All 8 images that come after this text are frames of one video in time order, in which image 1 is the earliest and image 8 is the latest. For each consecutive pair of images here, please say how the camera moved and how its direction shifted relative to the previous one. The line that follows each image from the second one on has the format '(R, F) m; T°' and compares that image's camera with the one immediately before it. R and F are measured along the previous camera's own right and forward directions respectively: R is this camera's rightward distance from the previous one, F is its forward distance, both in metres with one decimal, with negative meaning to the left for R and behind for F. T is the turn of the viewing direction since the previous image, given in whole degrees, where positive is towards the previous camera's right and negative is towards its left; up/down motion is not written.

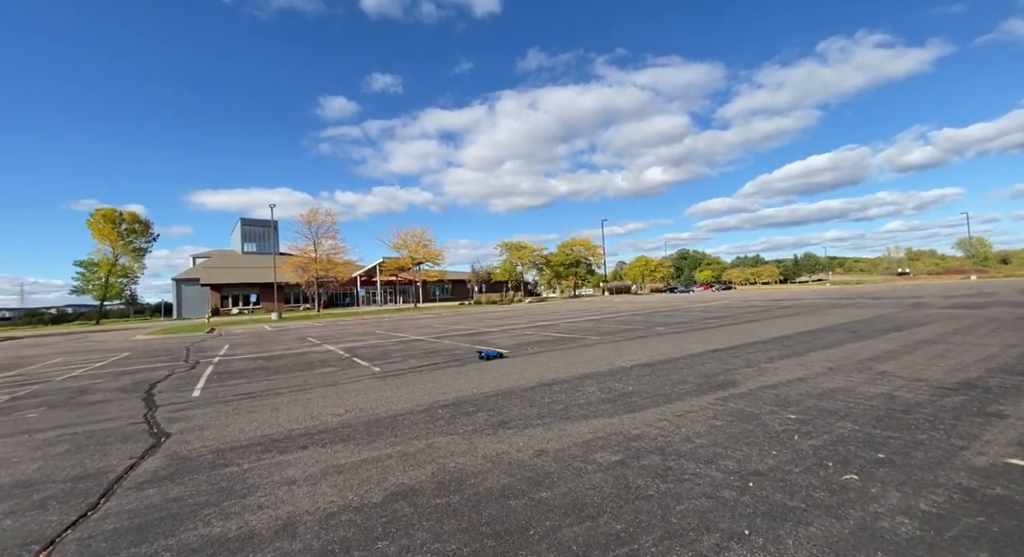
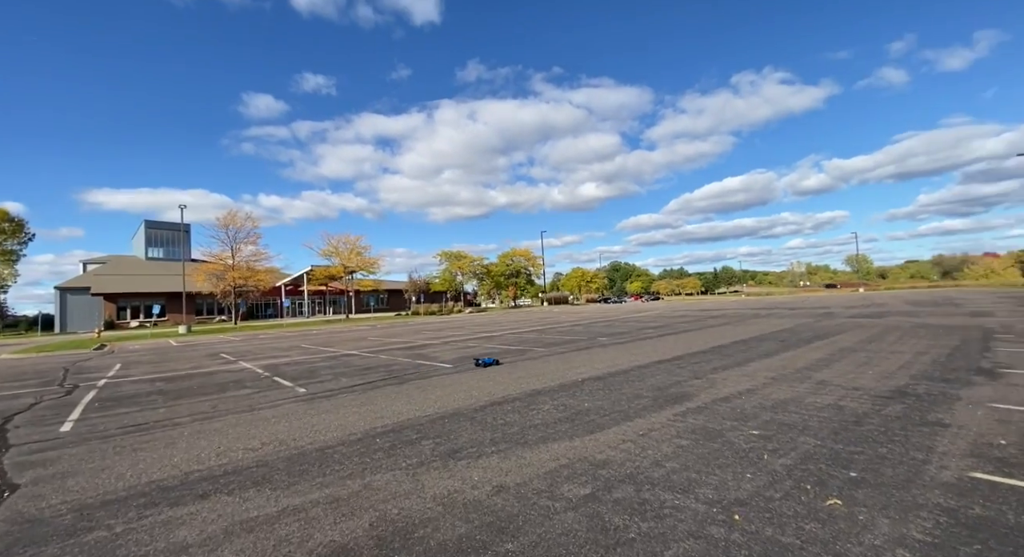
(-0.2, +0.5) m; +8°
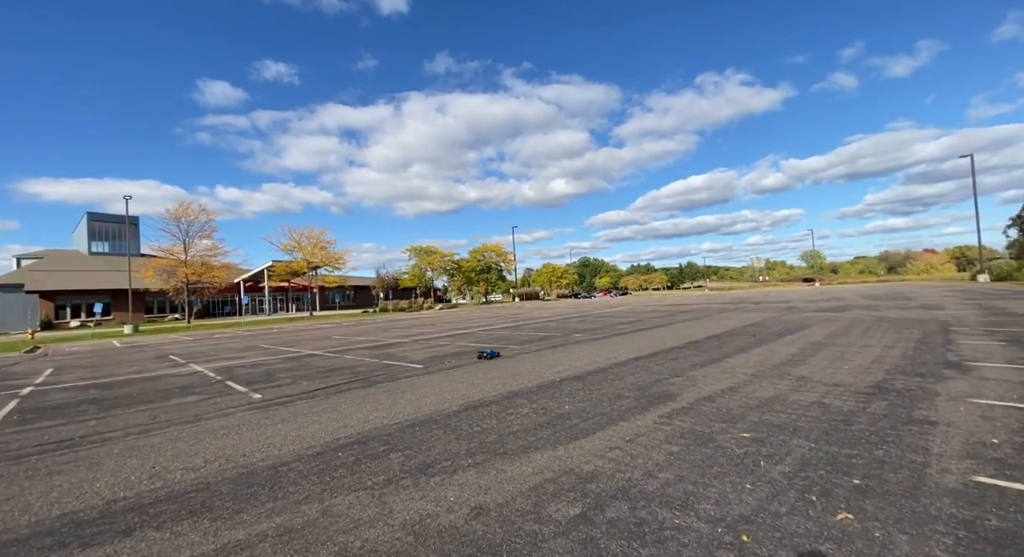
(-0.1, +0.4) m; +4°
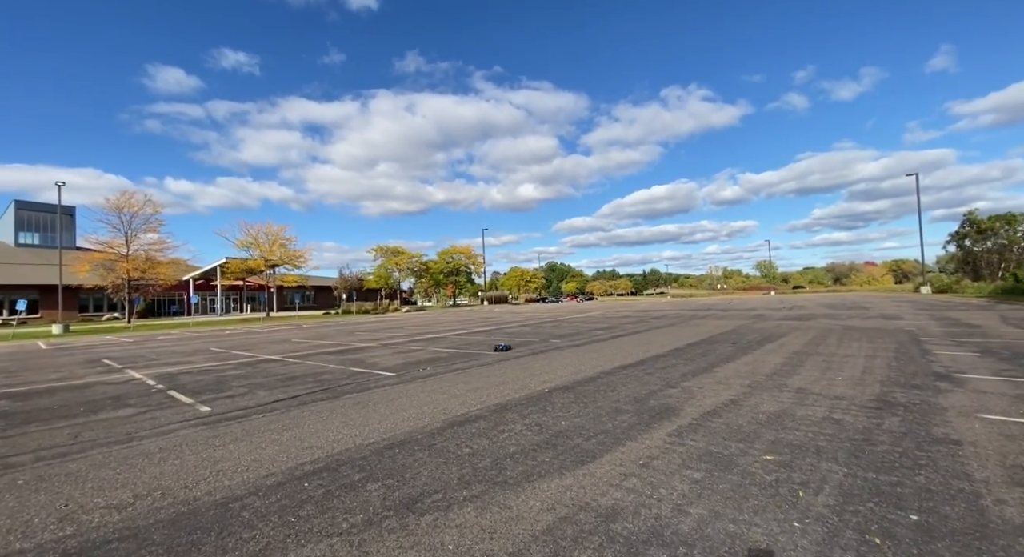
(-0.3, +0.6) m; +4°
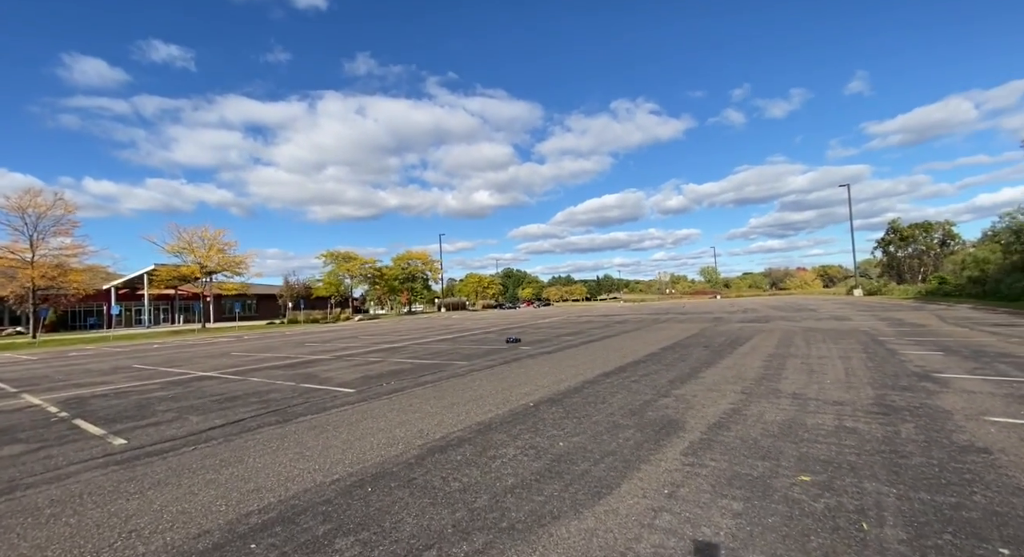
(-0.4, +0.7) m; +6°
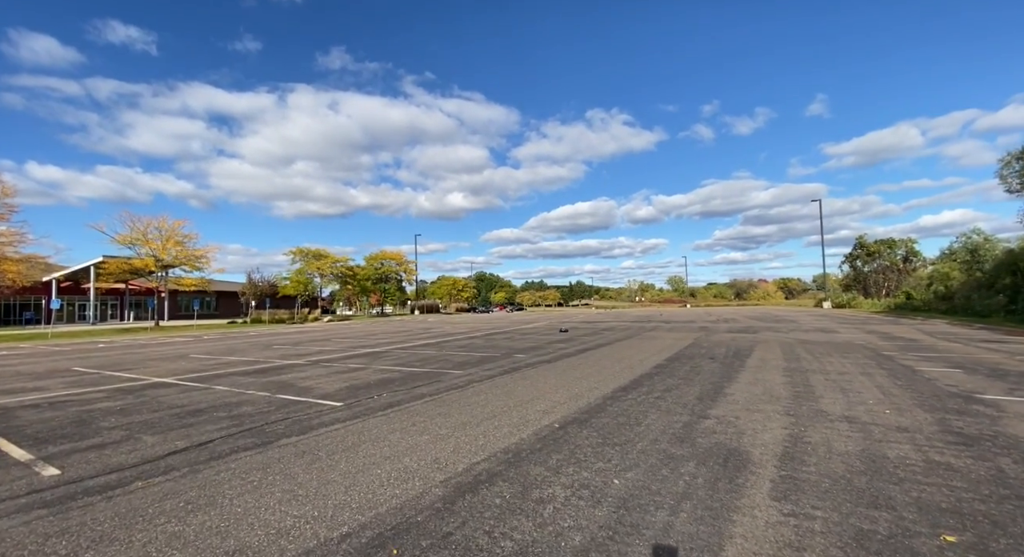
(-0.7, +0.9) m; +4°
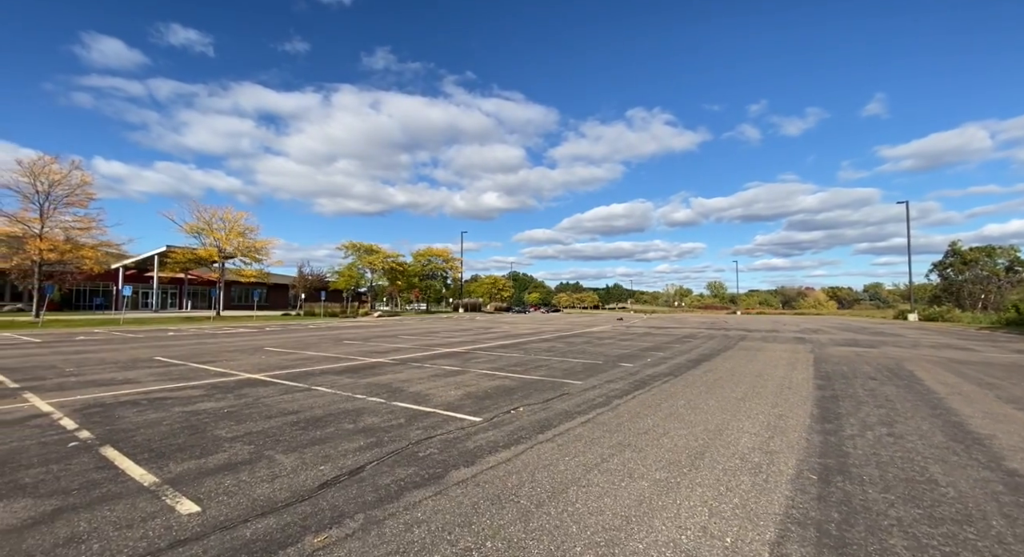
(-1.9, +1.3) m; -4°
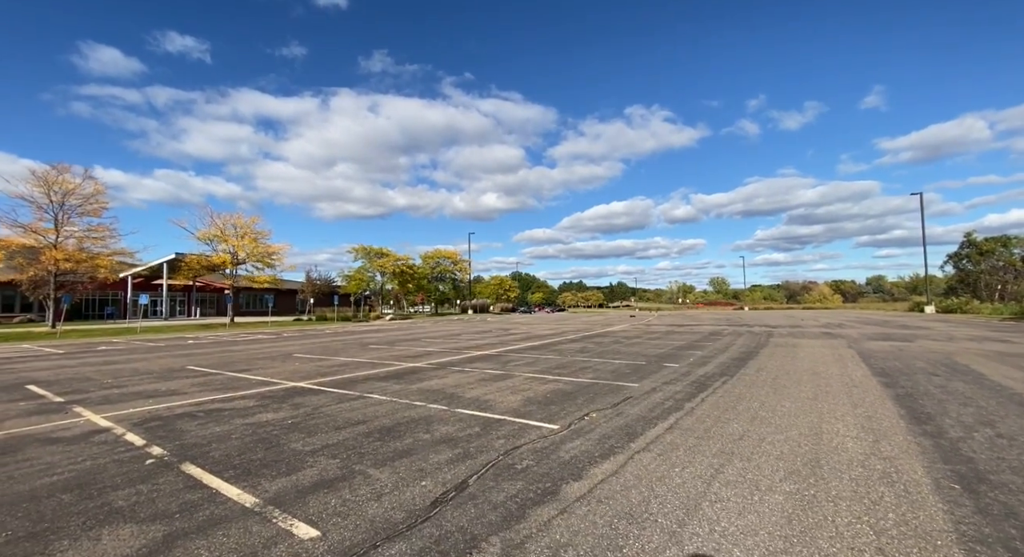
(-1.0, +0.3) m; 0°
